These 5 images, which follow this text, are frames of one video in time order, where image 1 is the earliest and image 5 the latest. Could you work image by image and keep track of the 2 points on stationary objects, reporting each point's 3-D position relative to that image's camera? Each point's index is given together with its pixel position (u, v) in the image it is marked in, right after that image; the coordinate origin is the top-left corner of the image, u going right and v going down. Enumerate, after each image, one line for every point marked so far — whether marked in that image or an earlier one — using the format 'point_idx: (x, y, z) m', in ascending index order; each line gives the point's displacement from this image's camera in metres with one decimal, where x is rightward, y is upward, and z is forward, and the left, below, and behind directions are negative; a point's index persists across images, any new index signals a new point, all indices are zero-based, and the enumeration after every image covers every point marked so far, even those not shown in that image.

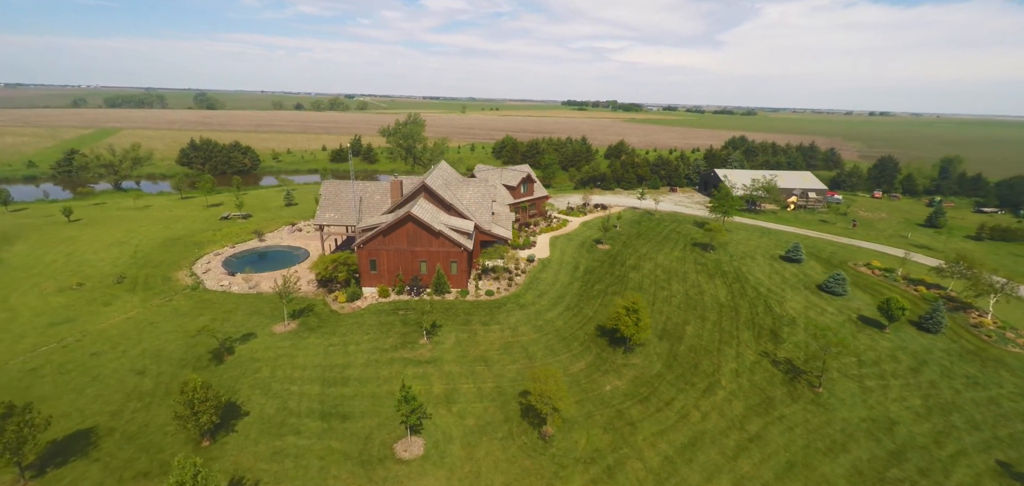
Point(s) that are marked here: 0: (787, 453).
0: (+13.8, -9.9, +19.5) m
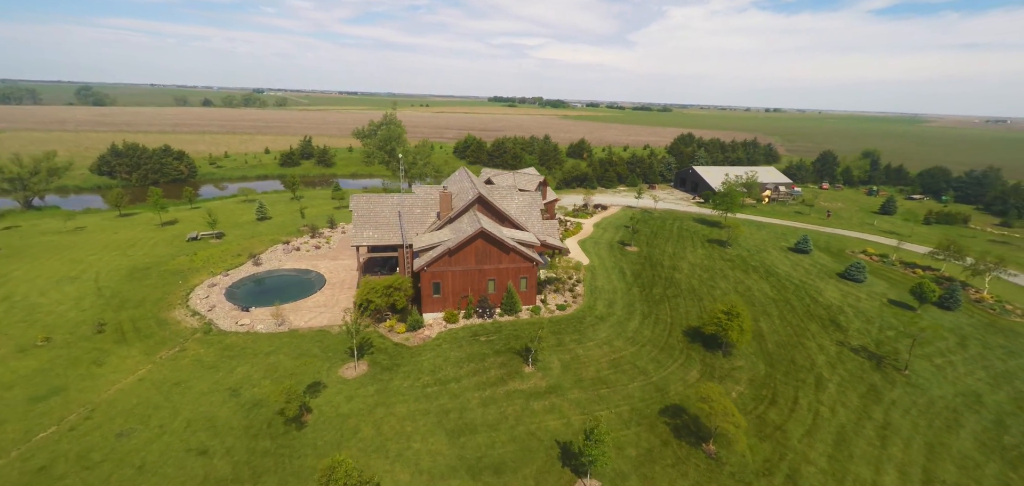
0: (+22.1, -10.0, +21.1) m
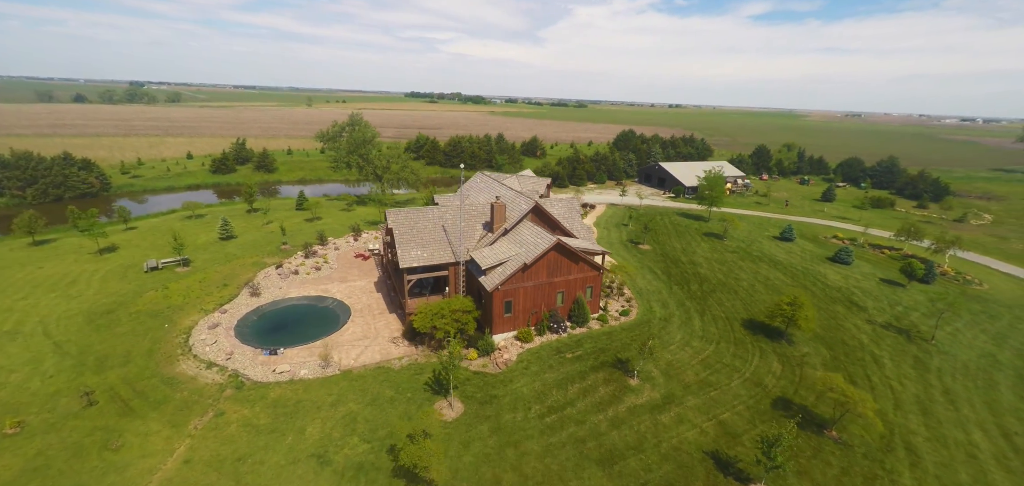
0: (+29.1, -9.3, +24.5) m
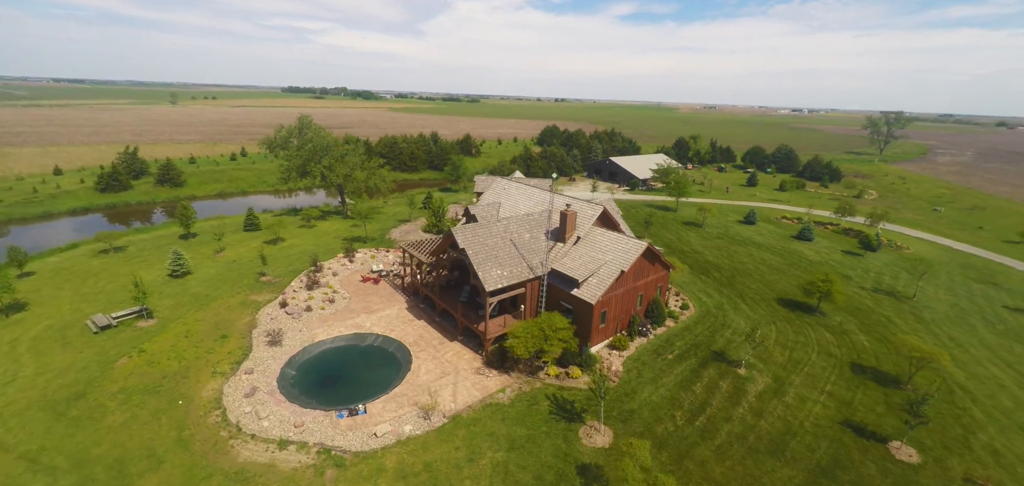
0: (+36.0, -7.2, +30.7) m
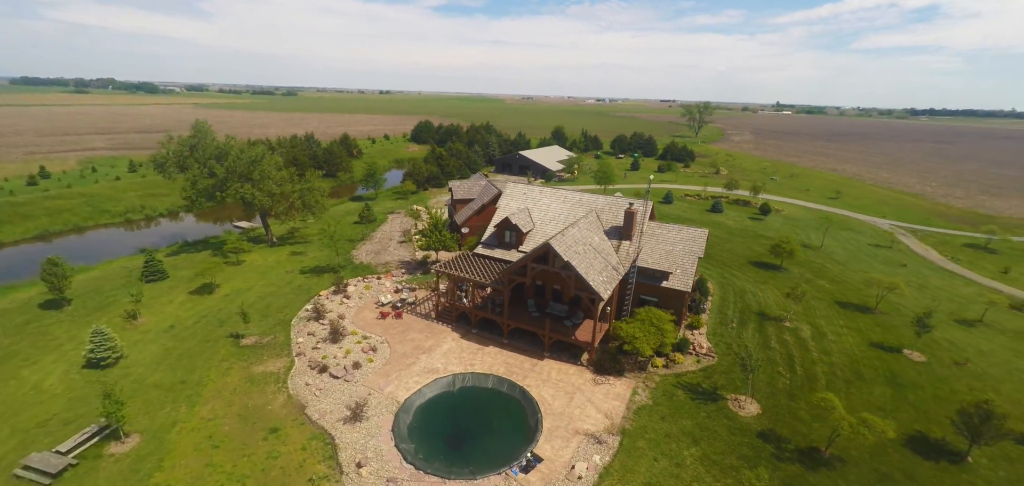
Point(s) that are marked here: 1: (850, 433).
0: (+39.4, -2.5, +43.4) m
1: (+16.4, -9.3, +18.9) m
